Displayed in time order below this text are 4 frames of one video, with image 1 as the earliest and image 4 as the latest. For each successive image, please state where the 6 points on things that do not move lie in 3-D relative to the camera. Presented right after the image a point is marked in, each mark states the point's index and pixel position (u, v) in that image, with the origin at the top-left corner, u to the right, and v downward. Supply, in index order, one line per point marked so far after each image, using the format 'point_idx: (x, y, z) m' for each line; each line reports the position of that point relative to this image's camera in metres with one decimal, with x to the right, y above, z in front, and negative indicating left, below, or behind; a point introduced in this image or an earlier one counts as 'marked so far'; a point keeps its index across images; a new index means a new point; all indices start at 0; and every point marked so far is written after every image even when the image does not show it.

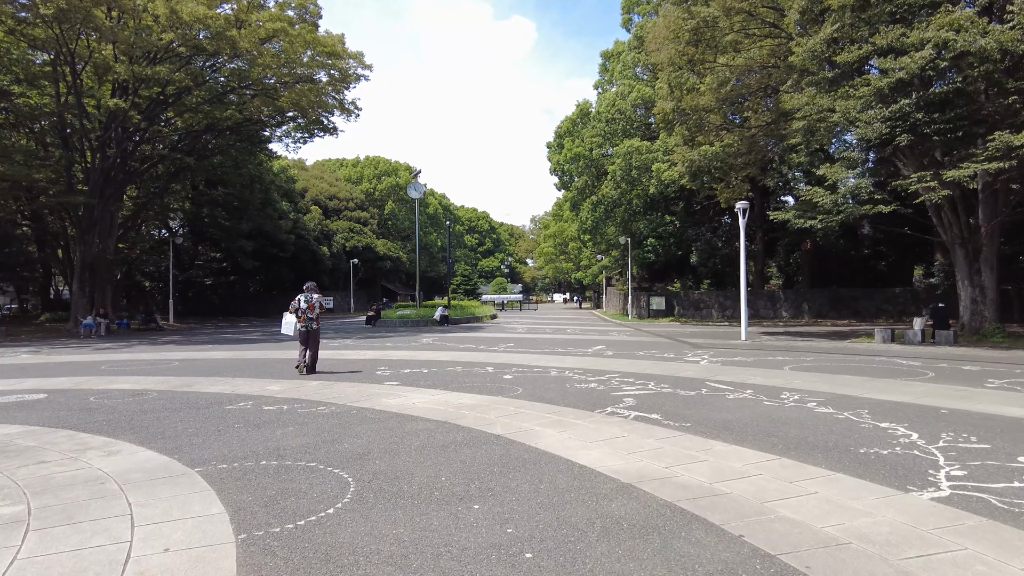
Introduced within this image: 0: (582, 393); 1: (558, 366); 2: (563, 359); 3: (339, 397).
0: (+0.9, -1.4, +8.9) m
1: (+0.9, -1.5, +12.3) m
2: (+1.1, -1.5, +13.9) m
3: (-2.3, -1.5, +8.8) m
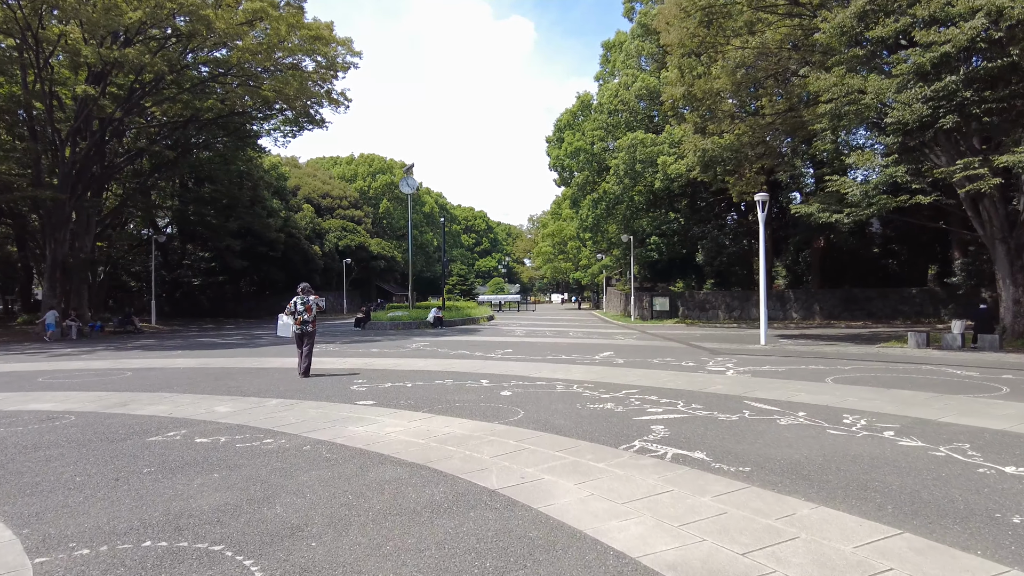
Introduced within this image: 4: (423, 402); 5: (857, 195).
0: (+0.9, -1.4, +7.2) m
1: (+0.8, -1.5, +10.7) m
2: (+1.0, -1.5, +12.2) m
3: (-2.3, -1.4, +7.1) m
4: (-1.1, -1.4, +8.4) m
5: (+8.6, +2.3, +16.5) m
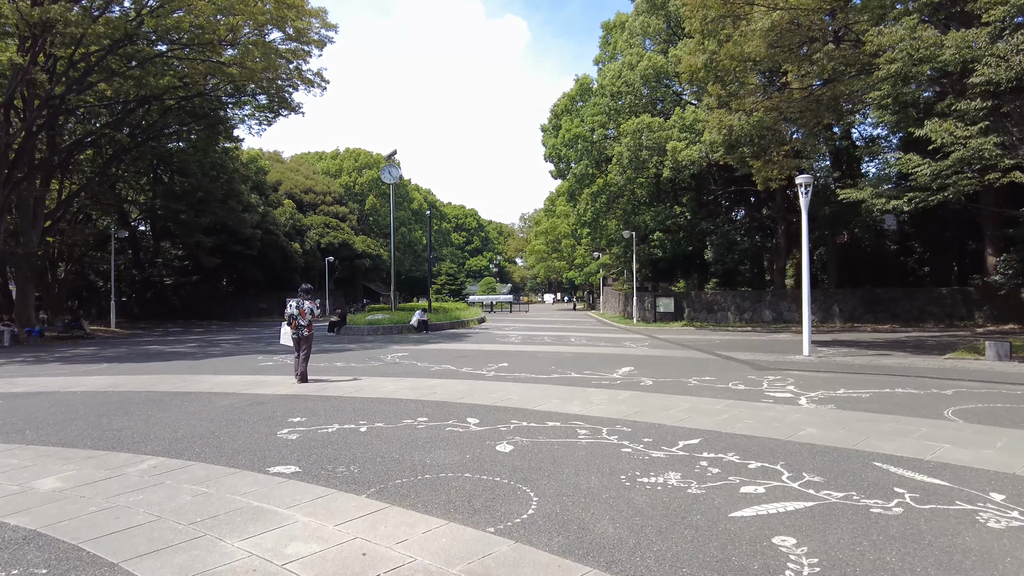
0: (+1.0, -1.4, +4.2) m
1: (+0.8, -1.5, +7.6) m
2: (+1.0, -1.5, +9.2) m
3: (-2.3, -1.4, +4.1) m
4: (-1.1, -1.4, +5.3) m
5: (+8.5, +2.3, +13.6) m
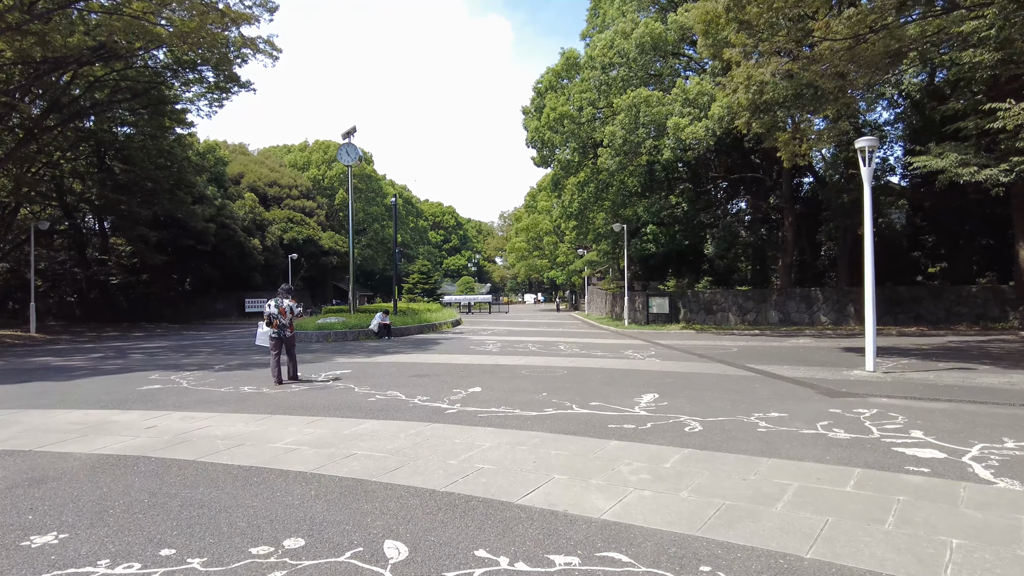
0: (+0.9, -1.3, +0.4) m
1: (+0.6, -1.4, +3.9) m
2: (+0.8, -1.4, +5.4) m
3: (-2.3, -1.4, +0.2) m
4: (-1.2, -1.4, +1.5) m
5: (+8.1, +2.4, +10.0) m
